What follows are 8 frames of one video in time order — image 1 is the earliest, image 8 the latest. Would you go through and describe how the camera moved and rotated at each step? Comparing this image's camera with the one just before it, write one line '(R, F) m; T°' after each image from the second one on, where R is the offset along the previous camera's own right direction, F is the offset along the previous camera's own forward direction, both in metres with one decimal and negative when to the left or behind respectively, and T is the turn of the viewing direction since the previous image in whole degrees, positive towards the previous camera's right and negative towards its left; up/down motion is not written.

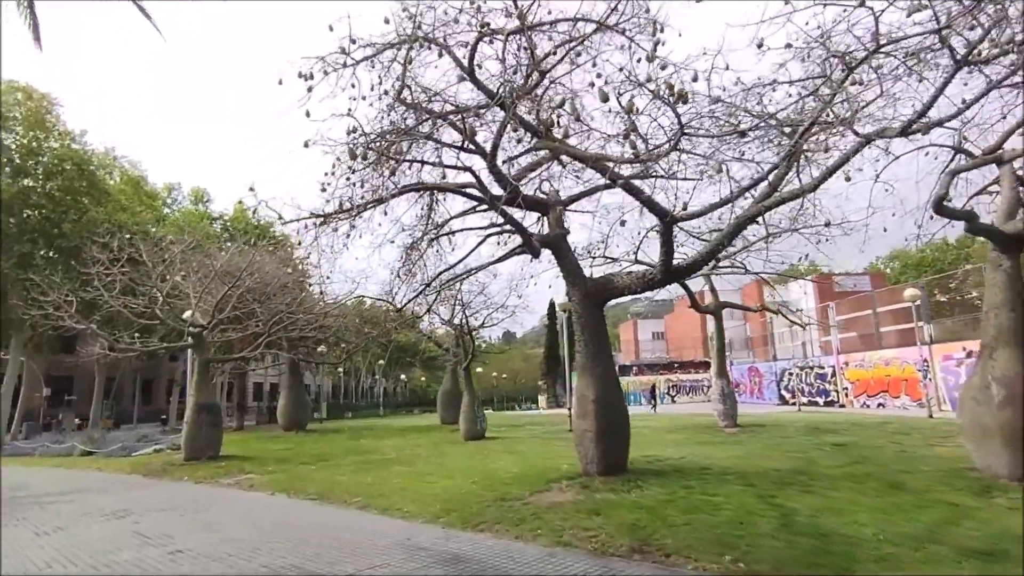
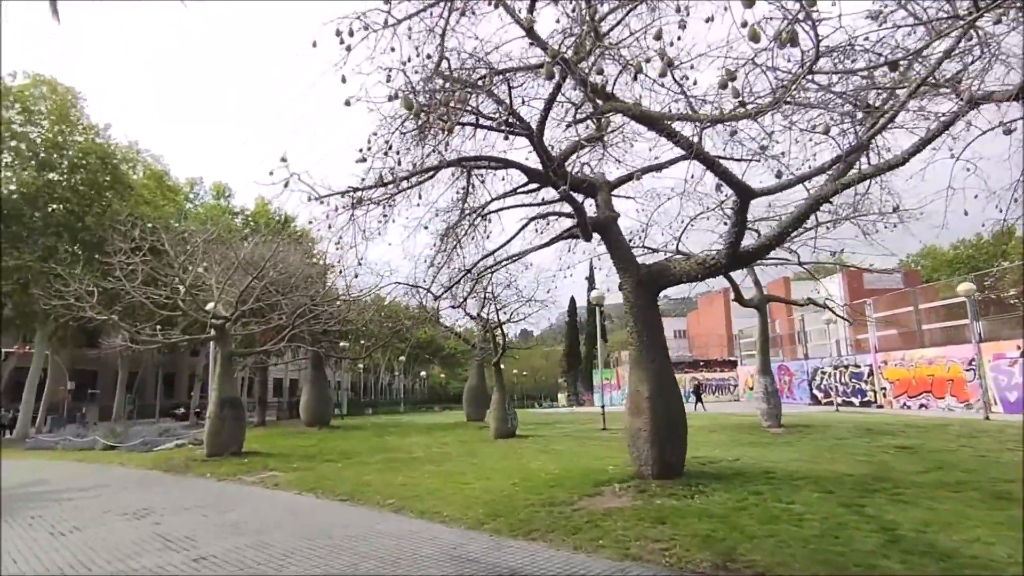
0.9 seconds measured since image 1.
(-0.4, +0.6) m; -2°
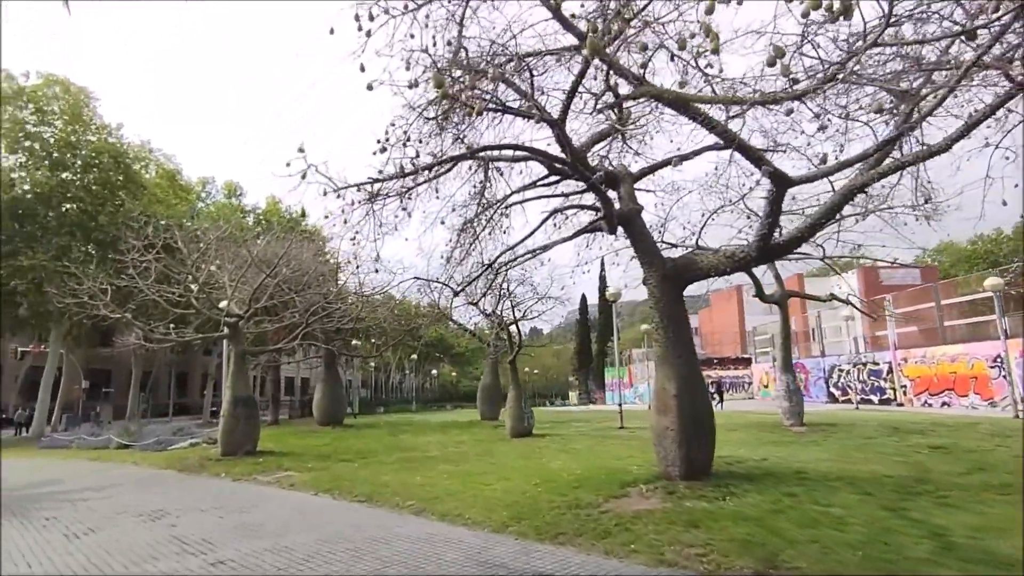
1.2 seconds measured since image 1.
(-0.1, +0.2) m; -1°
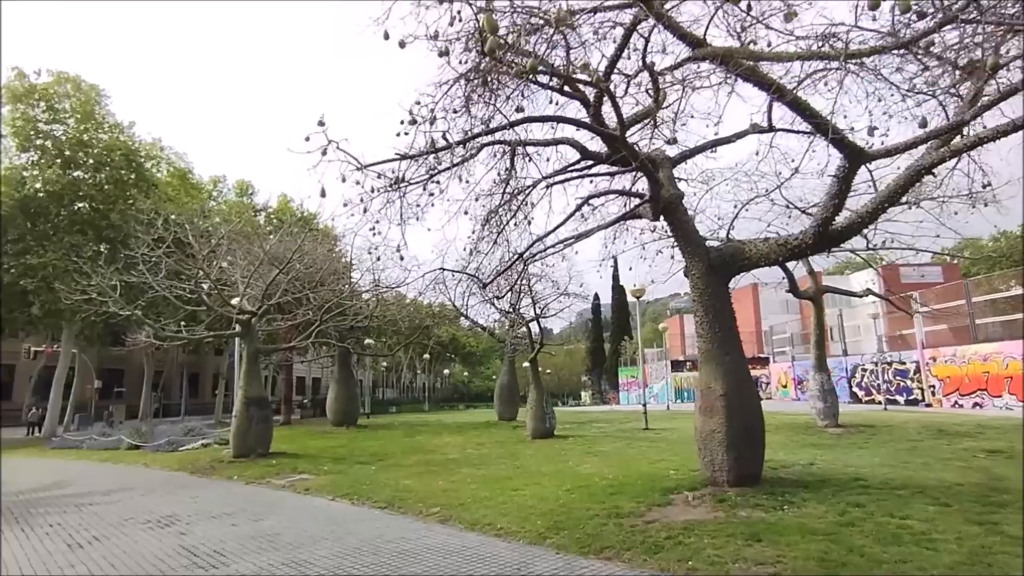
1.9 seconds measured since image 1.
(-0.3, +0.5) m; -1°
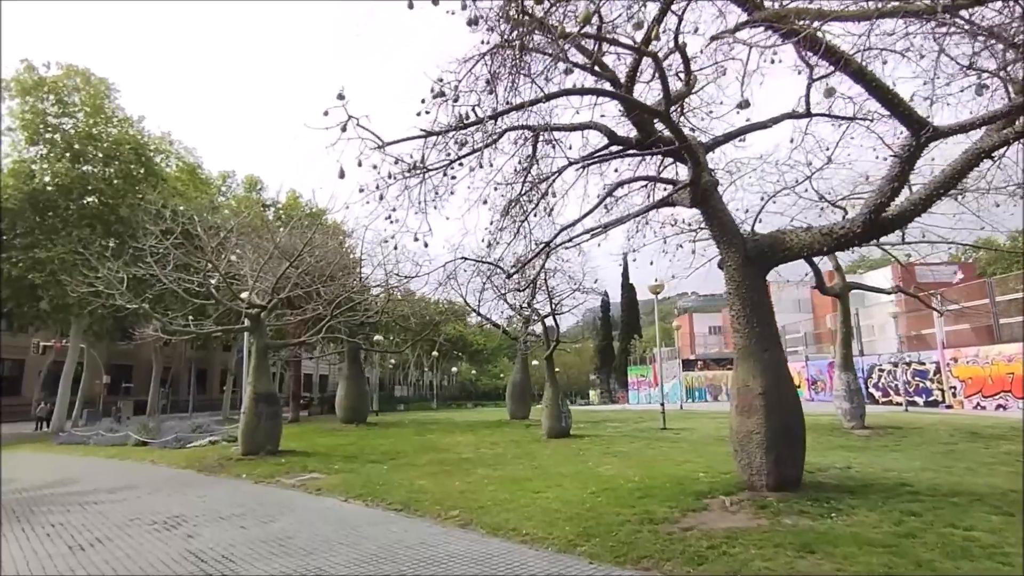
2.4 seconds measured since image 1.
(-0.2, +0.4) m; -1°
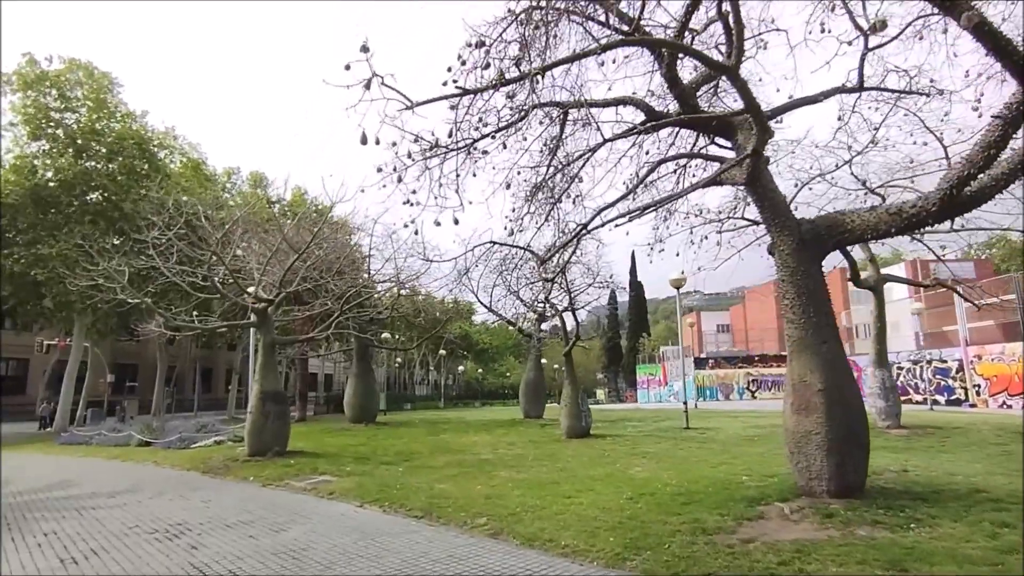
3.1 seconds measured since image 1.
(-0.3, +0.6) m; 0°
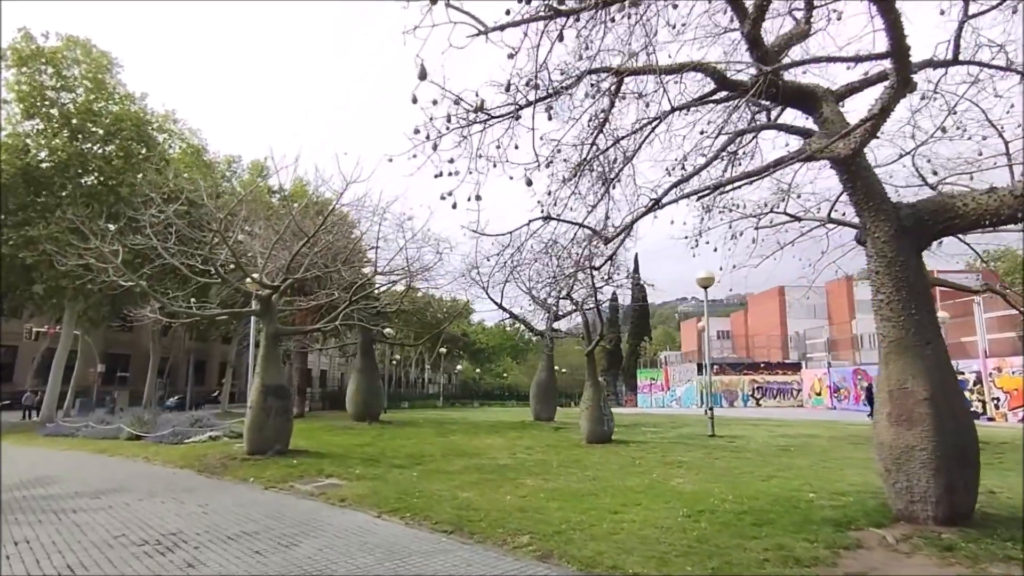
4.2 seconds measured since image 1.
(-0.5, +0.8) m; 0°
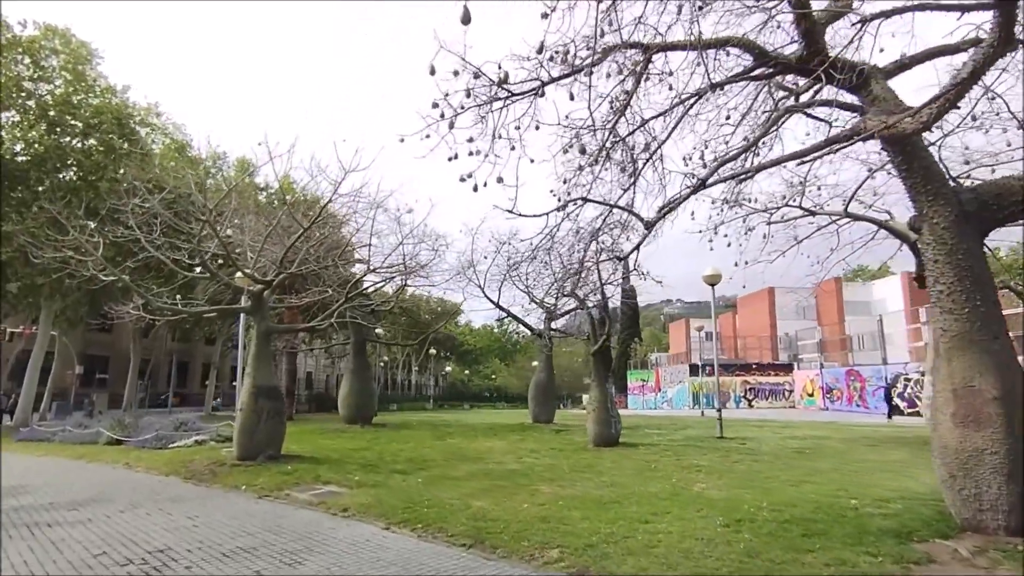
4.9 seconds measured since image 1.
(-0.3, +0.5) m; +1°
